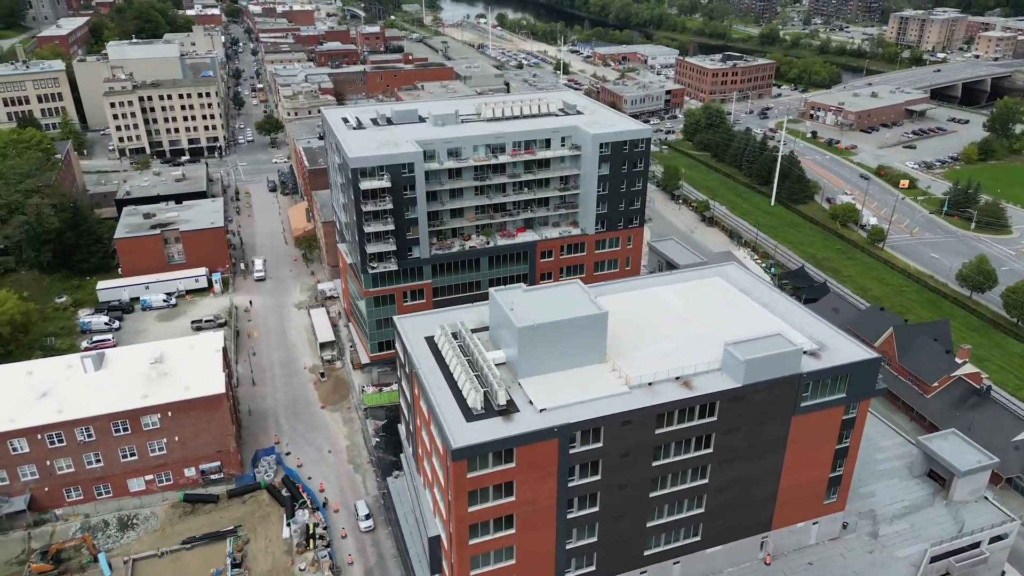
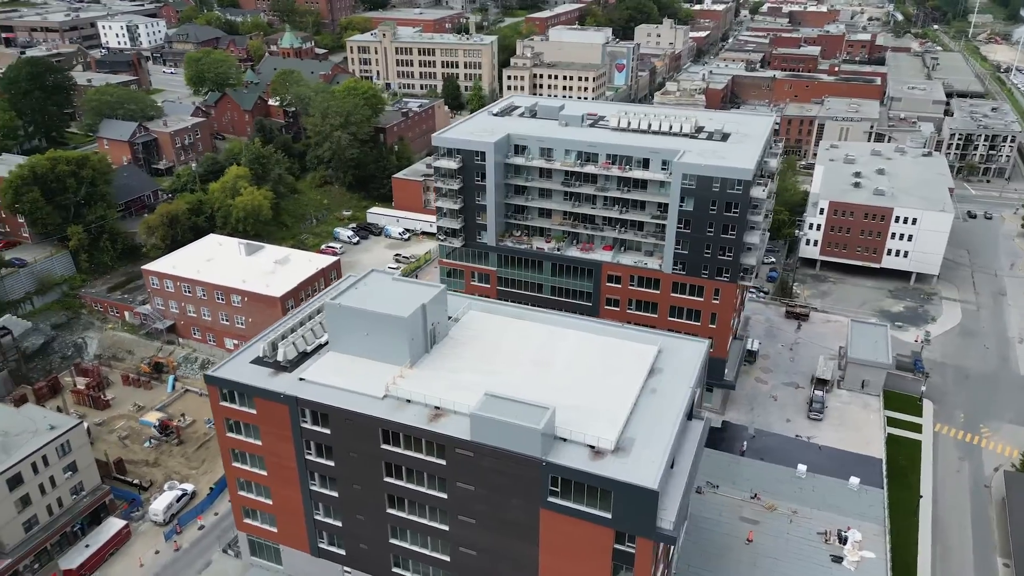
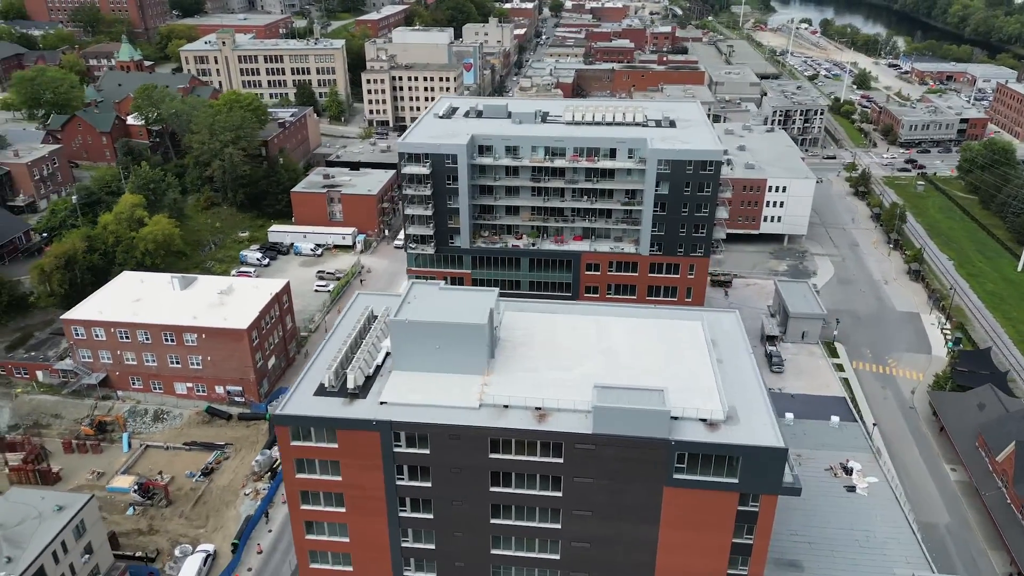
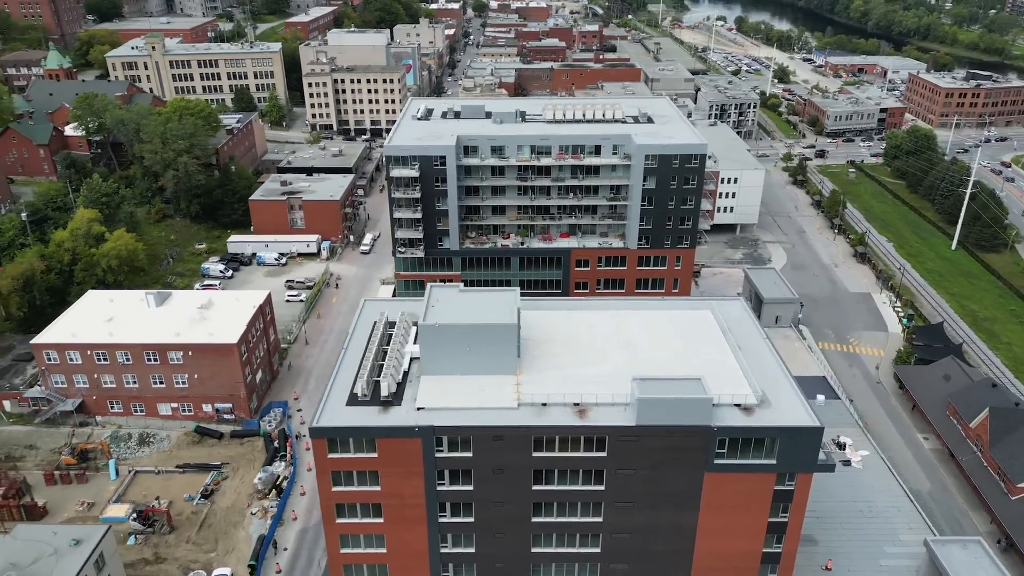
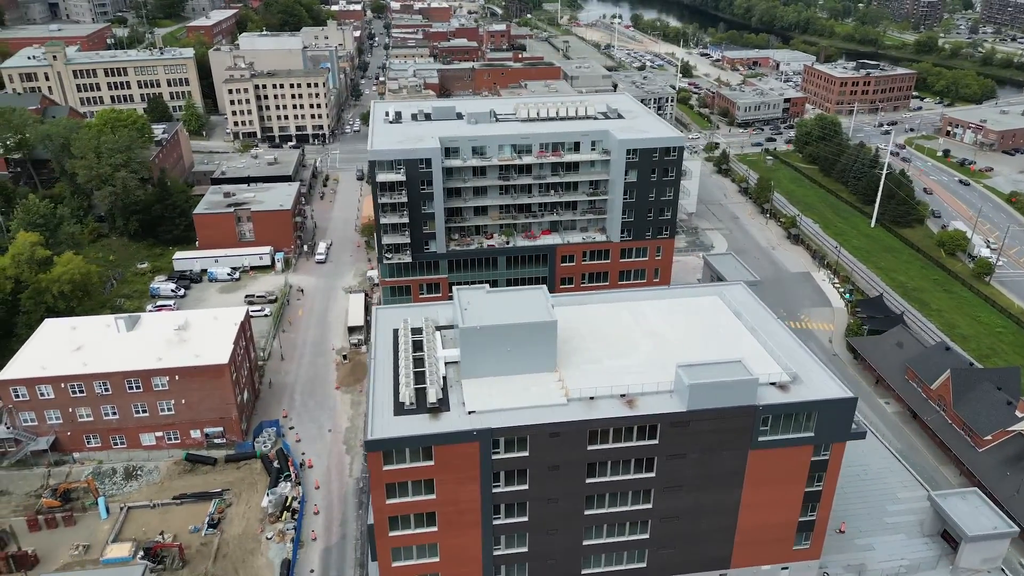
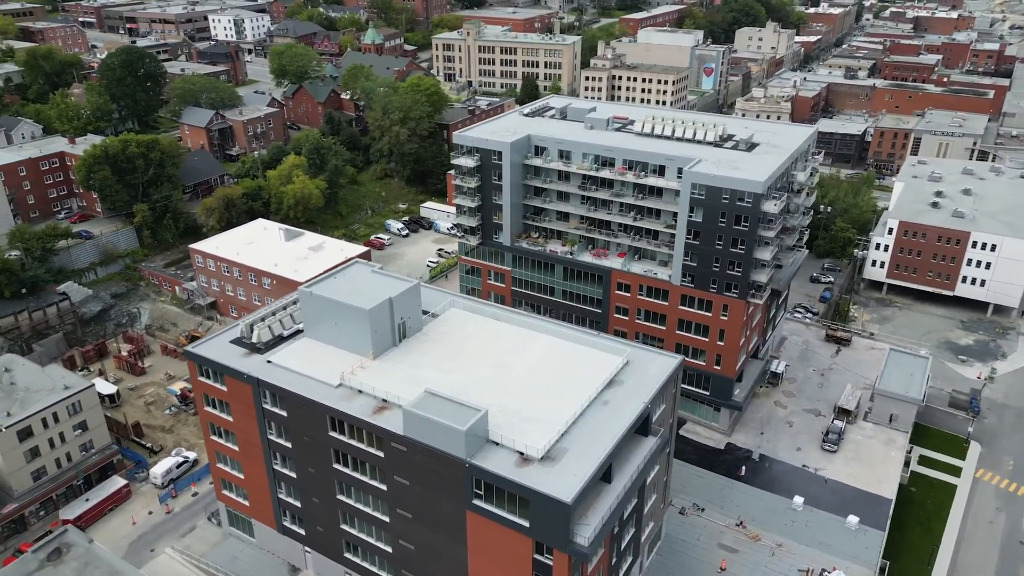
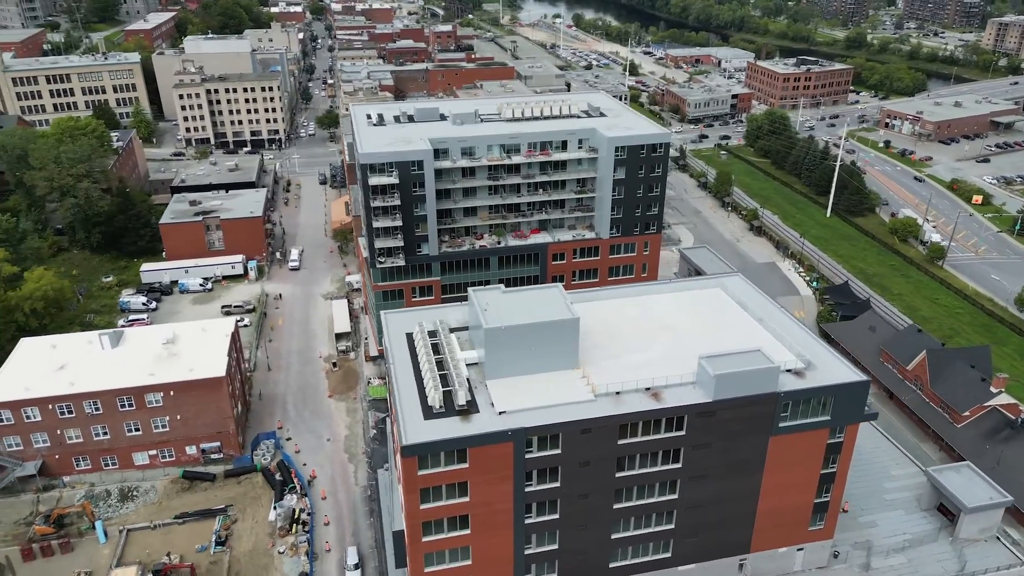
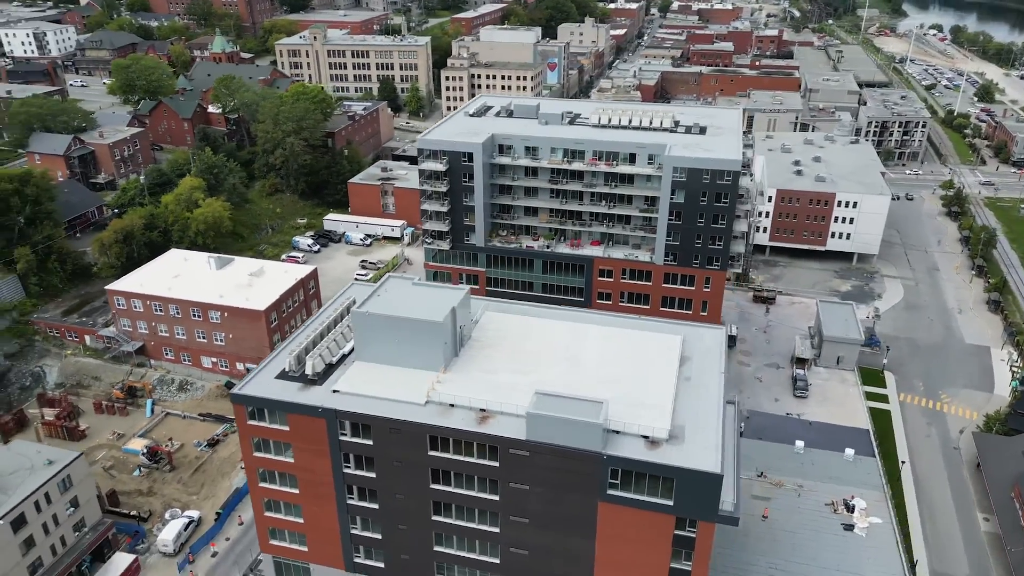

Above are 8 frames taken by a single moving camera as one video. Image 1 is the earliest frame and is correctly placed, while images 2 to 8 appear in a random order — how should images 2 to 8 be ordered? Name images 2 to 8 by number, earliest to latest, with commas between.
7, 5, 4, 3, 8, 2, 6
